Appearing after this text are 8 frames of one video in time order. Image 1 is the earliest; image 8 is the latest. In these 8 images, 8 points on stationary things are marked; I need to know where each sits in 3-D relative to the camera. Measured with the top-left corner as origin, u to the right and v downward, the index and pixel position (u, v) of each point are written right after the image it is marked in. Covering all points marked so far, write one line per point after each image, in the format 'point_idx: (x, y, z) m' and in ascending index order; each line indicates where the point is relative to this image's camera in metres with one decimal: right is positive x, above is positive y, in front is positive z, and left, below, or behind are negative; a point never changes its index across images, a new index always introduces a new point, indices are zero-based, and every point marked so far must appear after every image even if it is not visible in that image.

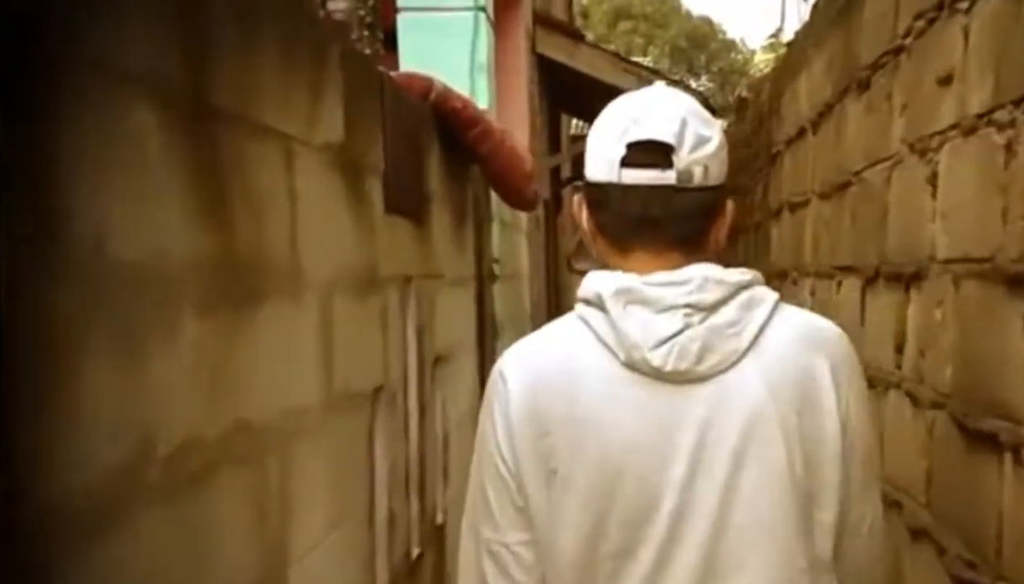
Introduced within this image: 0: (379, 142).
0: (-0.4, +0.5, +2.7) m
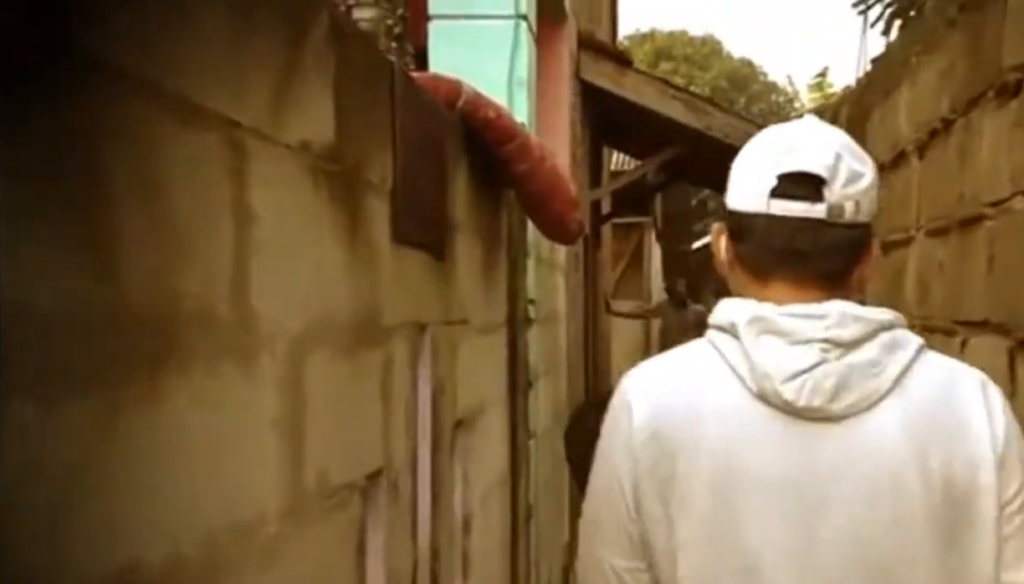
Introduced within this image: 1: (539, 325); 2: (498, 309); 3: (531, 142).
0: (-0.3, +0.3, +2.1) m
1: (+0.1, -0.2, +5.2) m
2: (-0.1, -0.1, +3.7) m
3: (+0.1, +0.5, +3.0) m
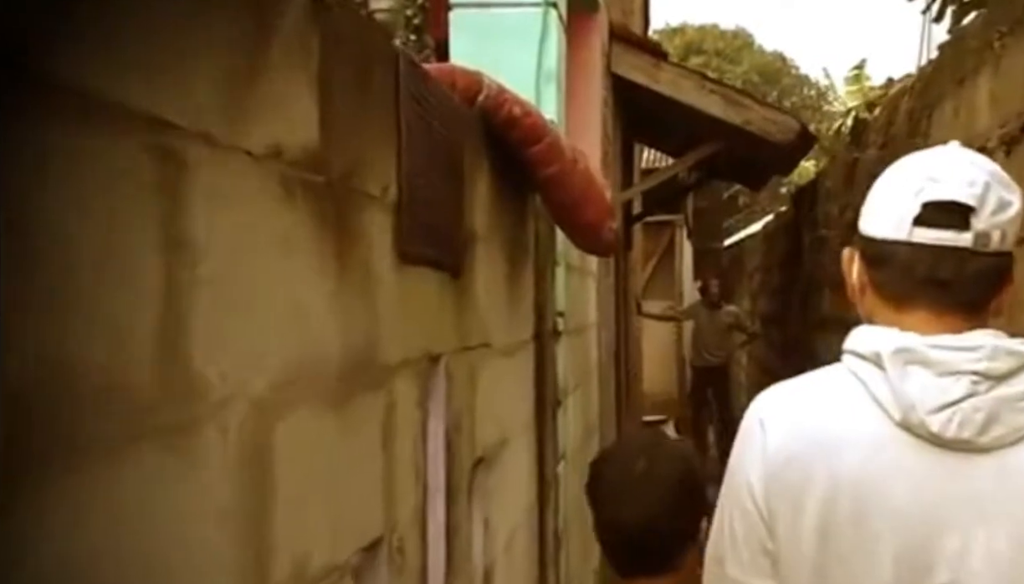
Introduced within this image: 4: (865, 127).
0: (-0.2, +0.3, +1.8) m
1: (+0.3, -0.2, +4.8) m
2: (0.0, -0.1, +3.4) m
3: (+0.1, +0.4, +2.6) m
4: (+2.2, +1.0, +5.5) m
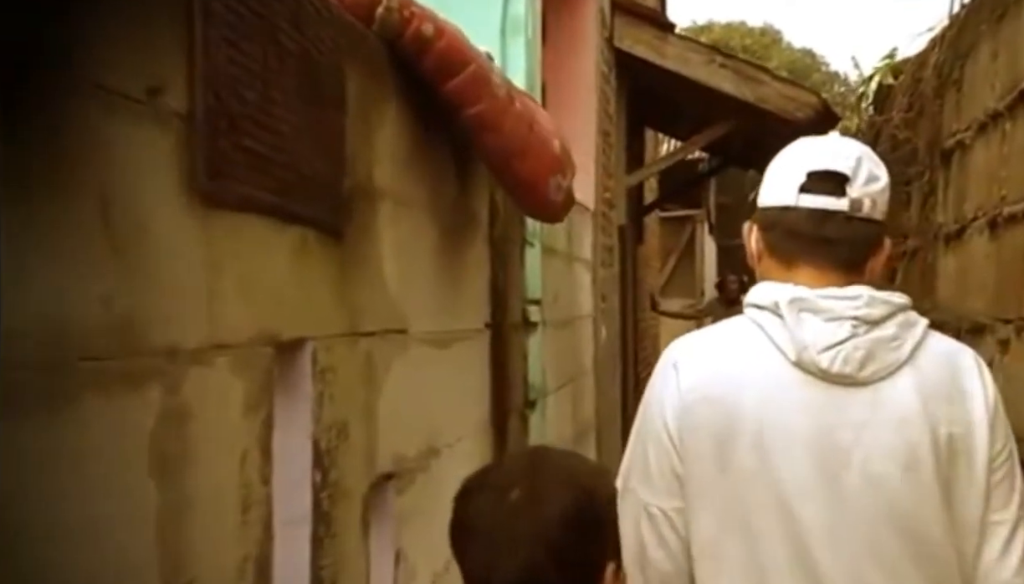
0: (-0.5, +0.3, +1.2) m
1: (+0.2, -0.2, +4.3) m
2: (-0.1, -0.1, +2.8) m
3: (-0.1, +0.5, +2.1) m
4: (+2.1, +1.1, +4.9) m
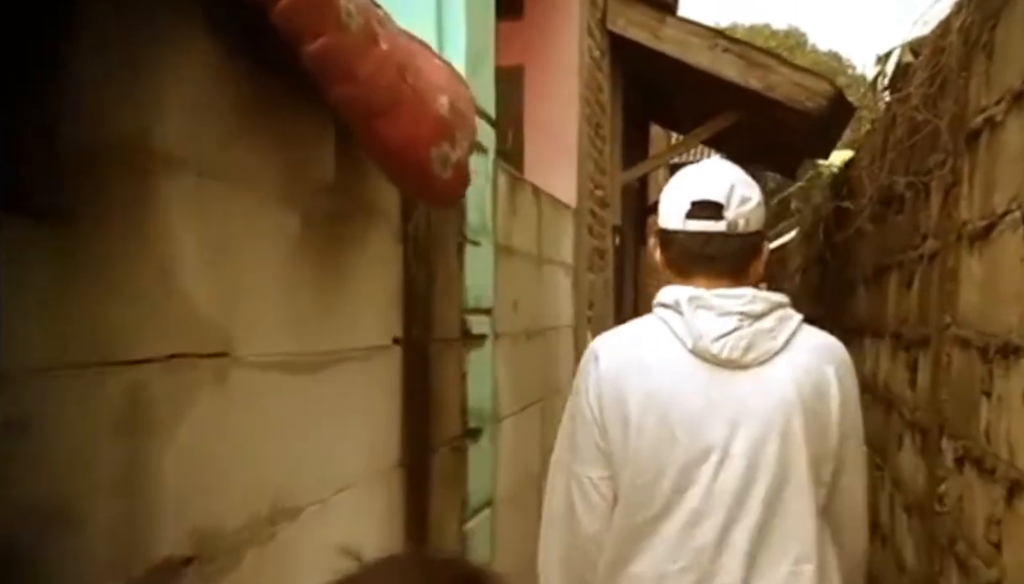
0: (-0.7, +0.3, +0.7) m
1: (0.0, -0.2, +3.7) m
2: (-0.4, -0.1, +2.2) m
3: (-0.3, +0.5, +1.5) m
4: (+1.9, +1.0, +4.3) m
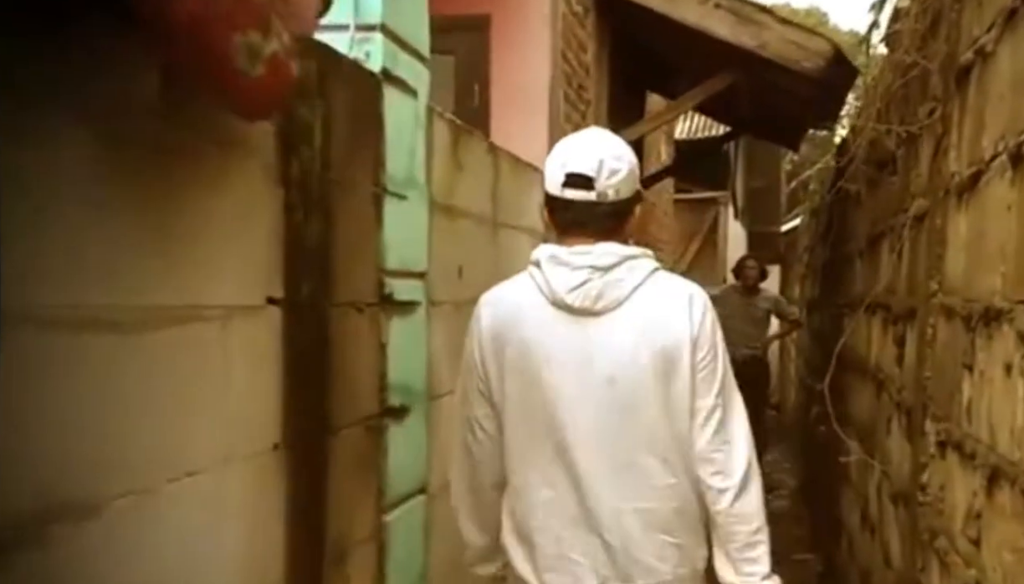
0: (-1.0, +0.4, +0.3) m
1: (-0.3, -0.1, +3.3) m
2: (-0.6, 0.0, +1.9) m
3: (-0.6, +0.6, +1.1) m
4: (+1.7, +1.2, +3.9) m
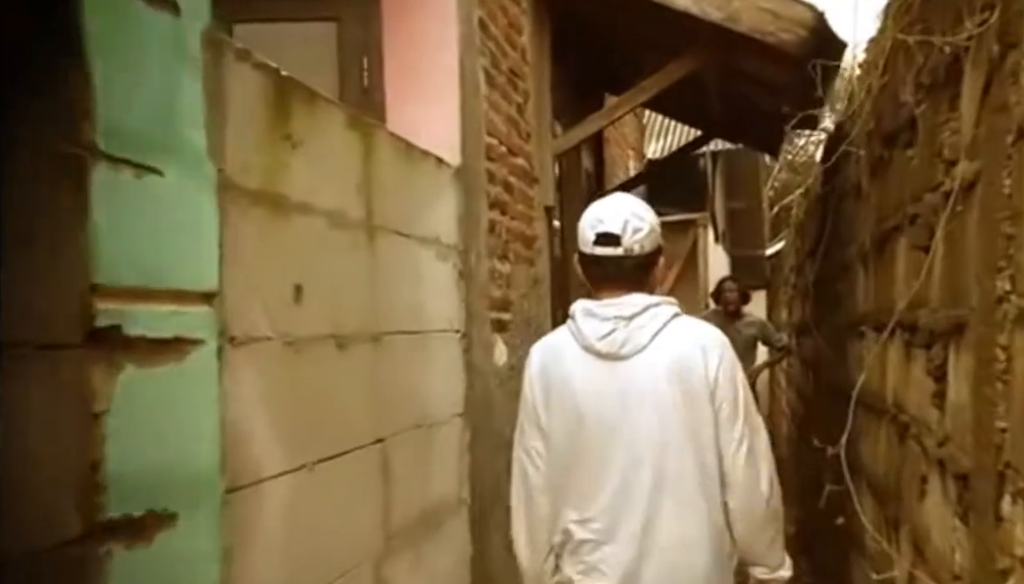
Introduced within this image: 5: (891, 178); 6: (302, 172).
0: (-1.4, +0.4, -0.8) m
1: (-0.6, -0.1, +2.2) m
2: (-1.0, 0.0, +0.7) m
3: (-0.9, +0.6, 0.0) m
4: (+1.3, +1.2, +2.8) m
5: (+1.5, +0.5, +3.6) m
6: (-0.6, +0.4, +2.5) m
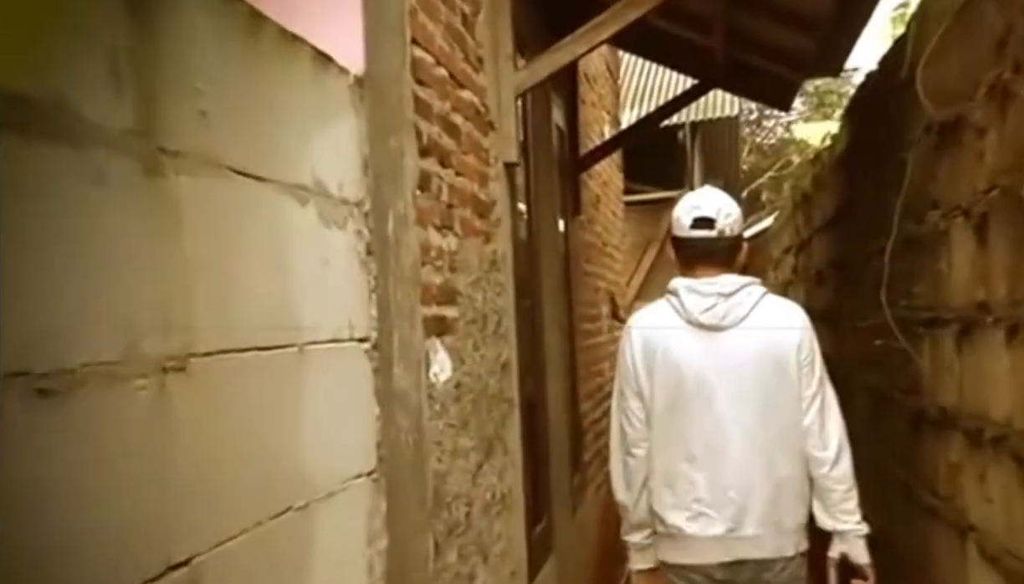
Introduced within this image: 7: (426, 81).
0: (-1.4, +0.4, -2.4) m
1: (-0.8, -0.1, +0.7) m
2: (-1.0, 0.0, -0.8) m
3: (-1.0, +0.6, -1.5) m
4: (+1.1, +1.2, +1.3) m
5: (+1.4, +0.5, +2.1) m
6: (-0.7, +0.4, +1.0) m
7: (-0.3, +0.8, +3.3) m
